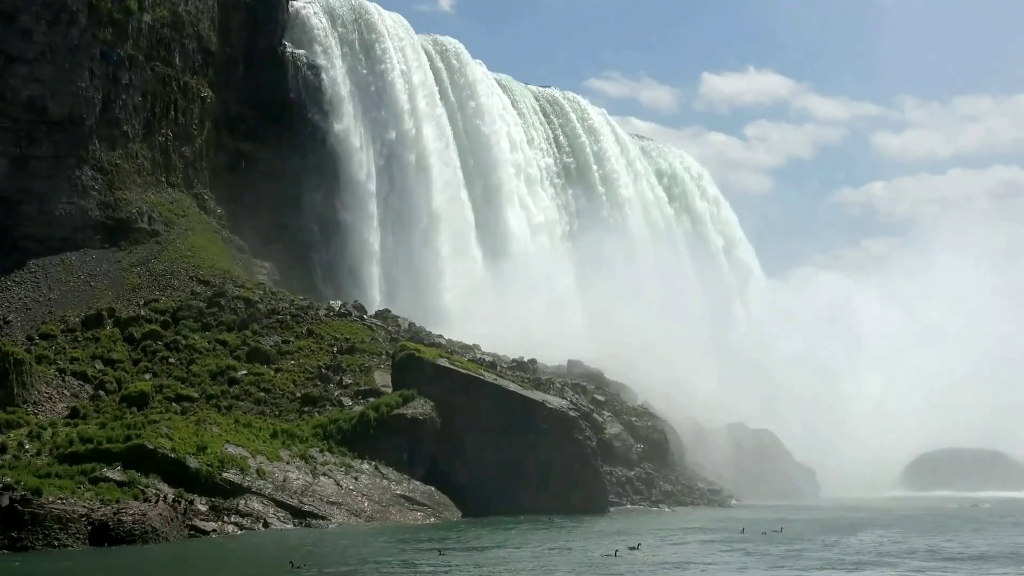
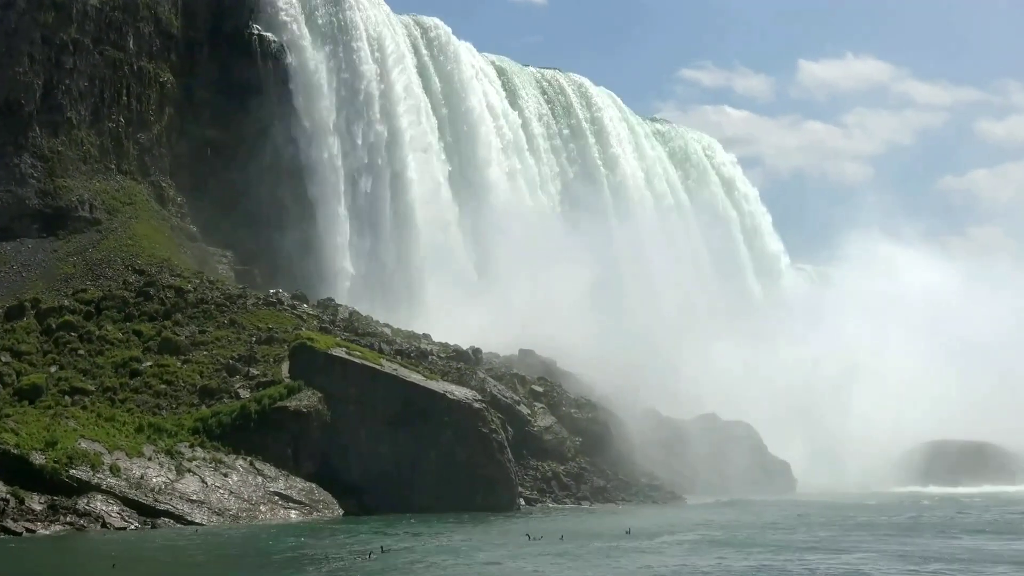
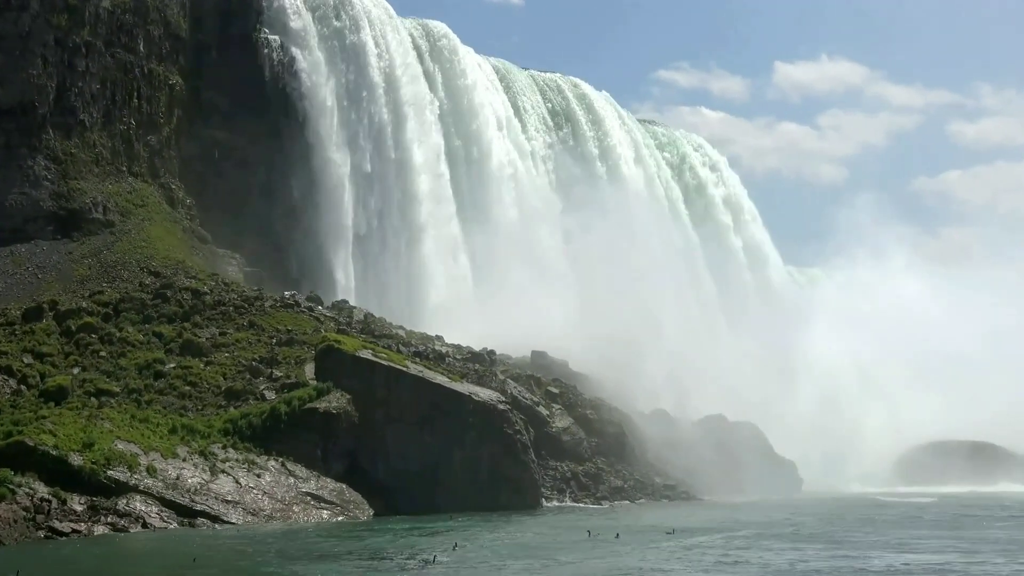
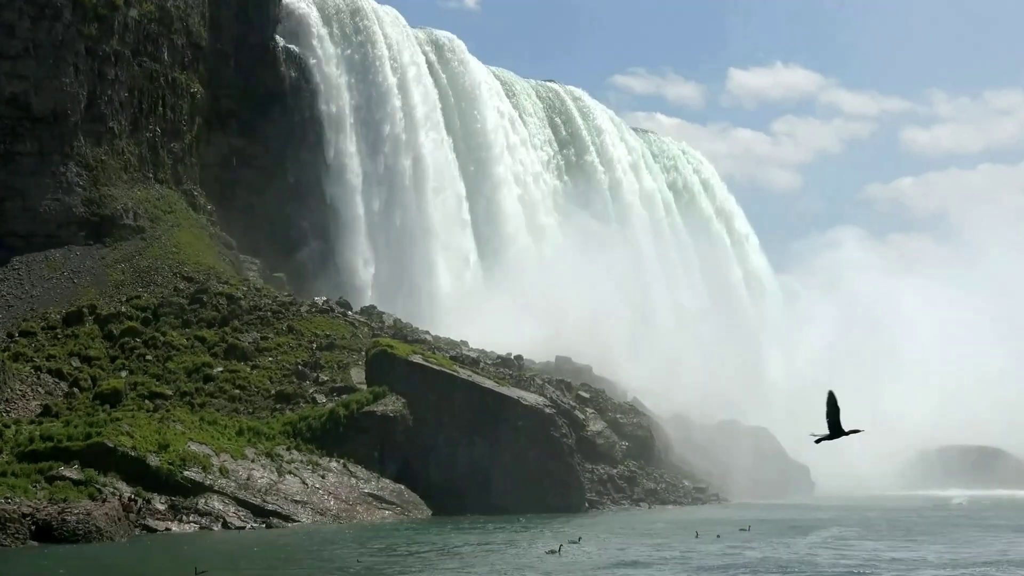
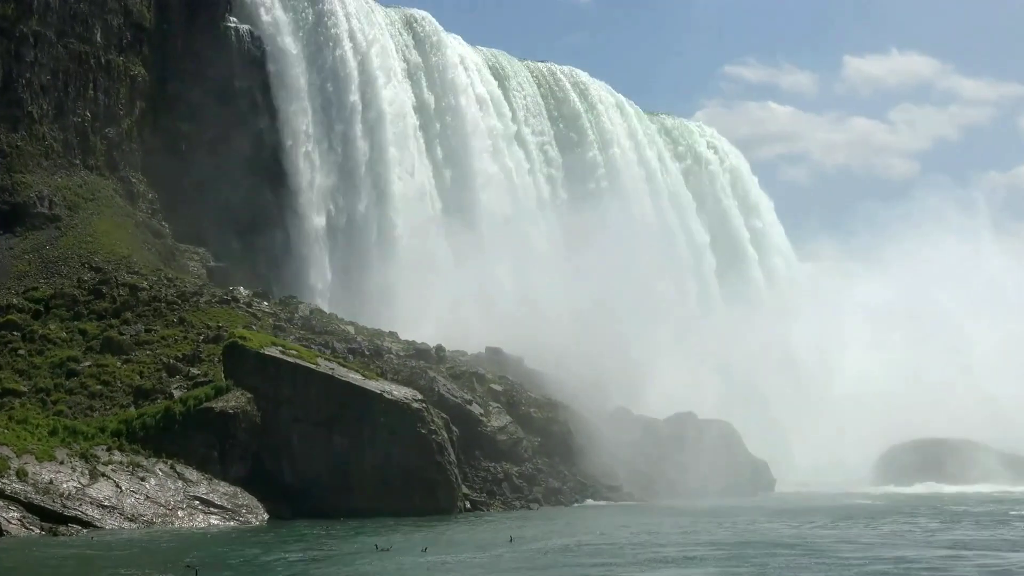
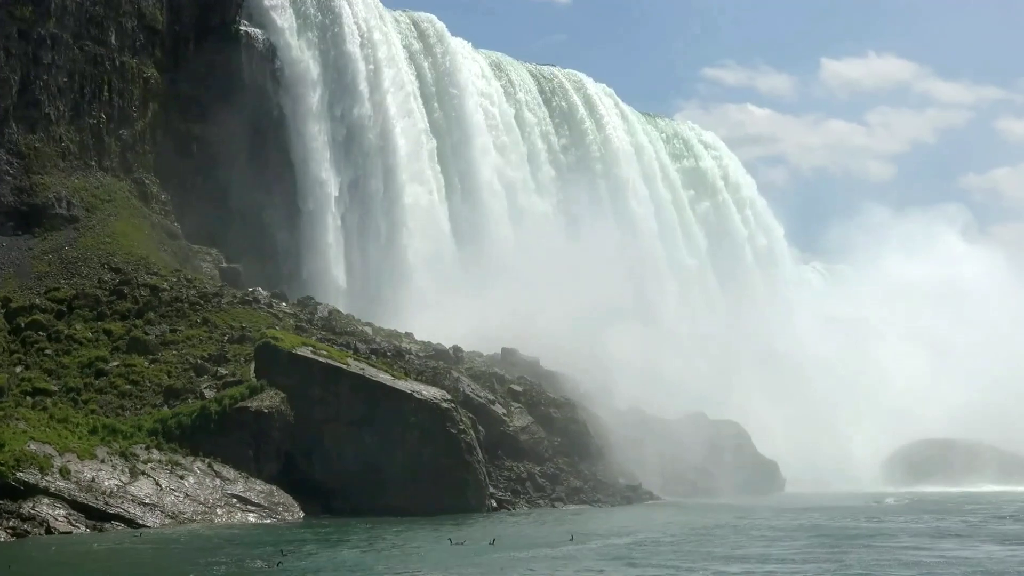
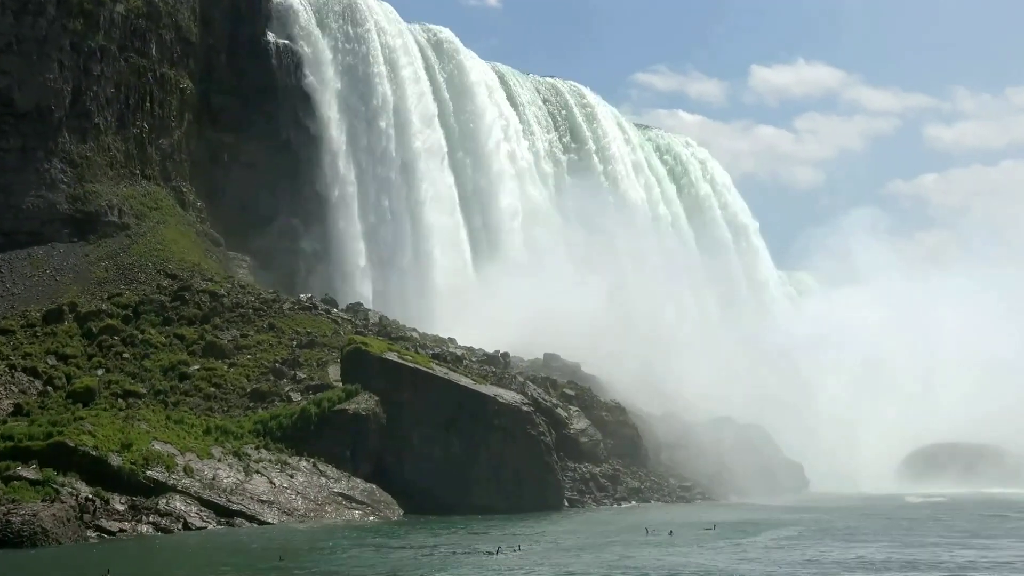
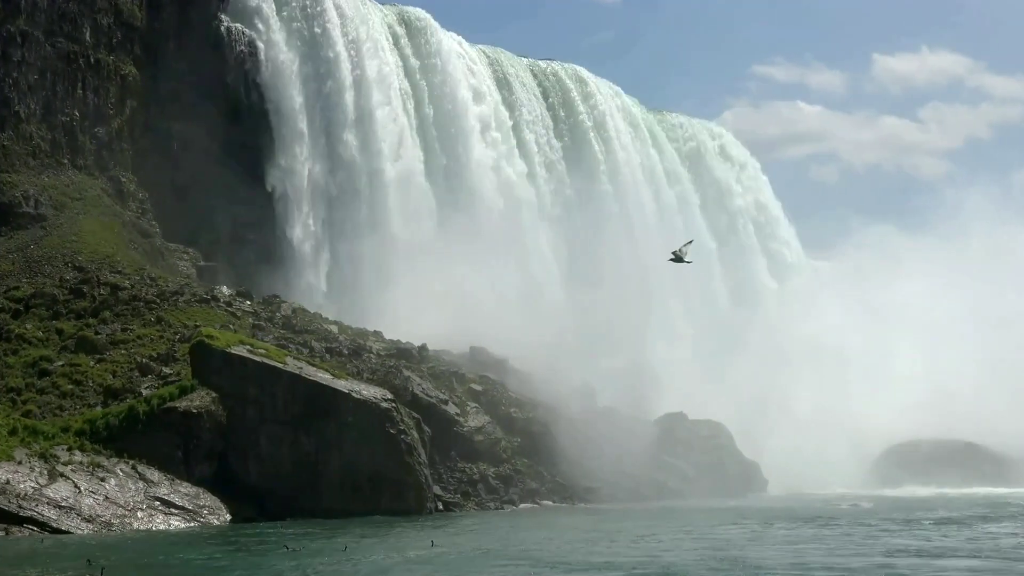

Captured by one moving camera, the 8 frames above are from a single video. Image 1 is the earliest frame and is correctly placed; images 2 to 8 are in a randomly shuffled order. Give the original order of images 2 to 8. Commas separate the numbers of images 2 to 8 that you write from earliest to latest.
4, 7, 3, 2, 6, 5, 8
